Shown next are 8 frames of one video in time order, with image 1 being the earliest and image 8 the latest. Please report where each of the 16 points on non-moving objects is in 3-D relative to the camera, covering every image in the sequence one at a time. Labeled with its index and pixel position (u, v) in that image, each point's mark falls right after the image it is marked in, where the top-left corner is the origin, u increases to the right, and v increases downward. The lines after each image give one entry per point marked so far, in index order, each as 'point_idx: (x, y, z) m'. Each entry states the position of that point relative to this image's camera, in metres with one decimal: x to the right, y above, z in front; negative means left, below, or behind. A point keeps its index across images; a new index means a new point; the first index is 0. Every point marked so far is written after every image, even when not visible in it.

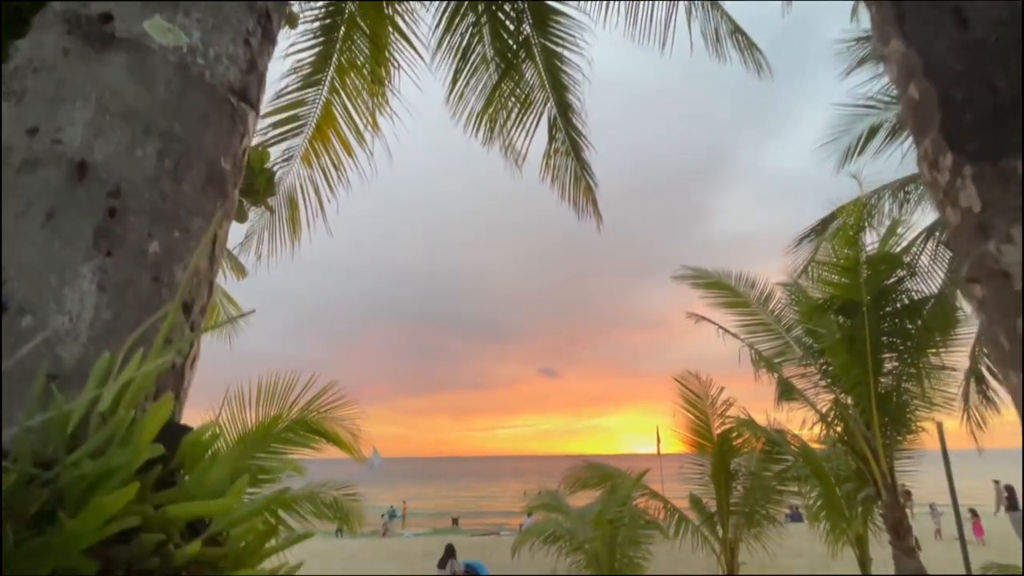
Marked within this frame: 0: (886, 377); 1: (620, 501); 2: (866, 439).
0: (+3.1, -0.7, +5.3) m
1: (+0.9, -1.8, +5.4) m
2: (+3.0, -1.2, +5.3) m
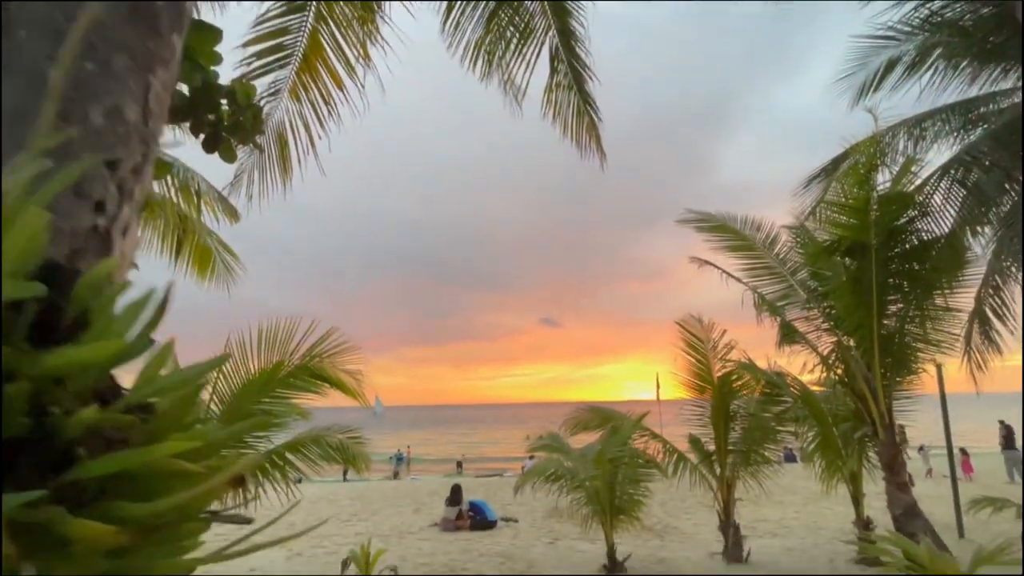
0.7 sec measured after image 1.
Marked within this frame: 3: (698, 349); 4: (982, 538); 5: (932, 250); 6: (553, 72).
0: (+3.1, -0.2, +5.2) m
1: (+0.9, -1.3, +5.5) m
2: (+3.0, -0.7, +5.4) m
3: (+1.8, -0.6, +6.0) m
4: (+4.0, -2.1, +5.4) m
5: (+3.1, +0.3, +4.7) m
6: (+0.2, +1.3, +3.8) m
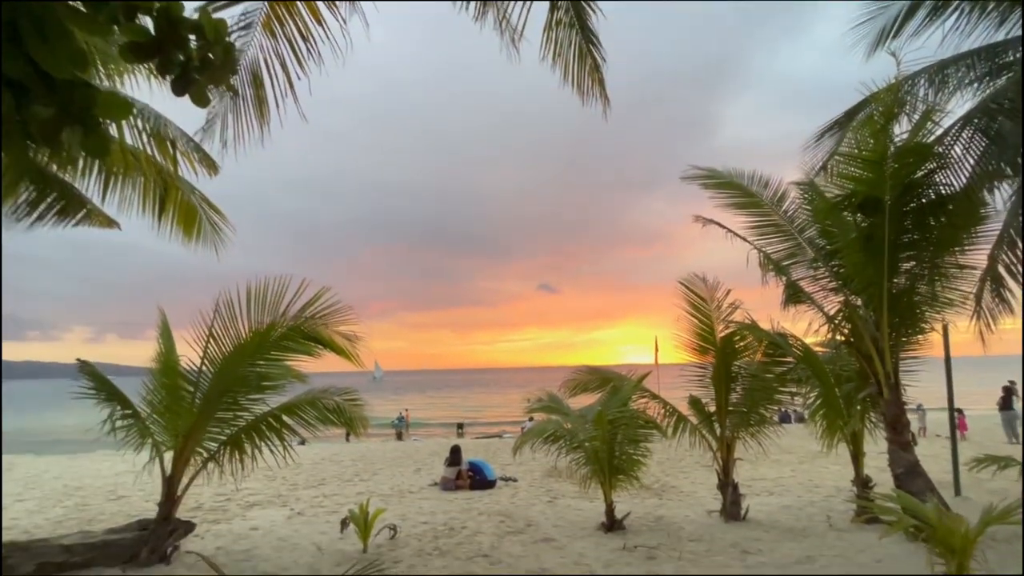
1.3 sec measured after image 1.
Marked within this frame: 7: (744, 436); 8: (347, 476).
0: (+3.1, +0.1, +5.1) m
1: (+0.9, -1.0, +5.4) m
2: (+3.0, -0.4, +5.3) m
3: (+1.8, -0.2, +5.9) m
4: (+4.0, -1.8, +5.4) m
5: (+3.1, +0.6, +4.5) m
6: (+0.2, +1.5, +3.6) m
7: (+2.1, -1.4, +5.9) m
8: (-2.3, -2.6, +8.9) m
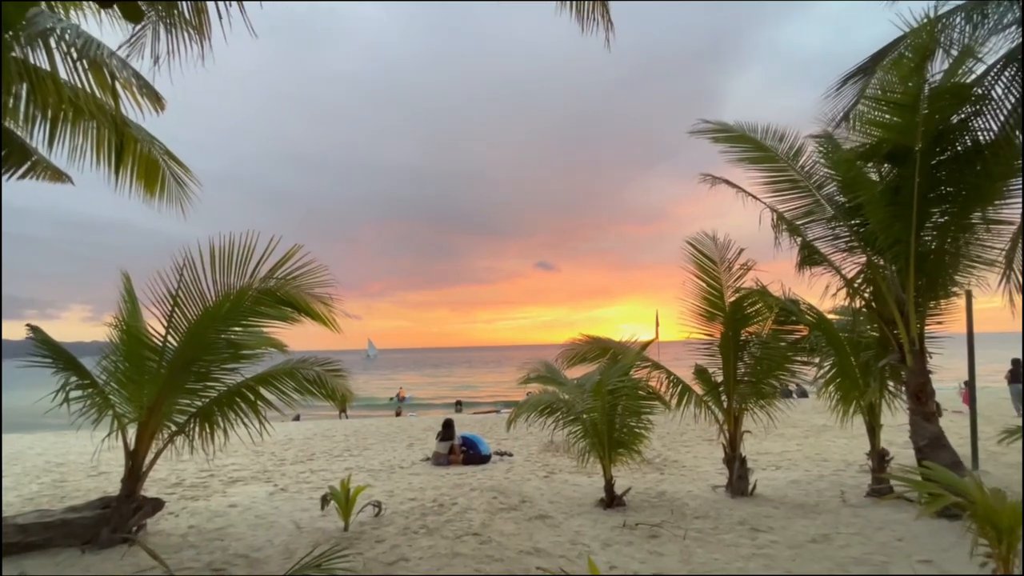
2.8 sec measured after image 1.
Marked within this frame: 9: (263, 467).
0: (+3.1, +0.4, +4.7) m
1: (+0.9, -0.7, +5.0) m
2: (+3.0, -0.1, +4.9) m
3: (+1.7, +0.1, +5.5) m
4: (+4.0, -1.5, +5.1) m
5: (+3.0, +0.9, +4.1) m
6: (+0.2, +1.8, +3.2) m
7: (+2.1, -1.1, +5.5) m
8: (-2.4, -2.2, +8.6) m
9: (-2.9, -2.1, +7.4) m
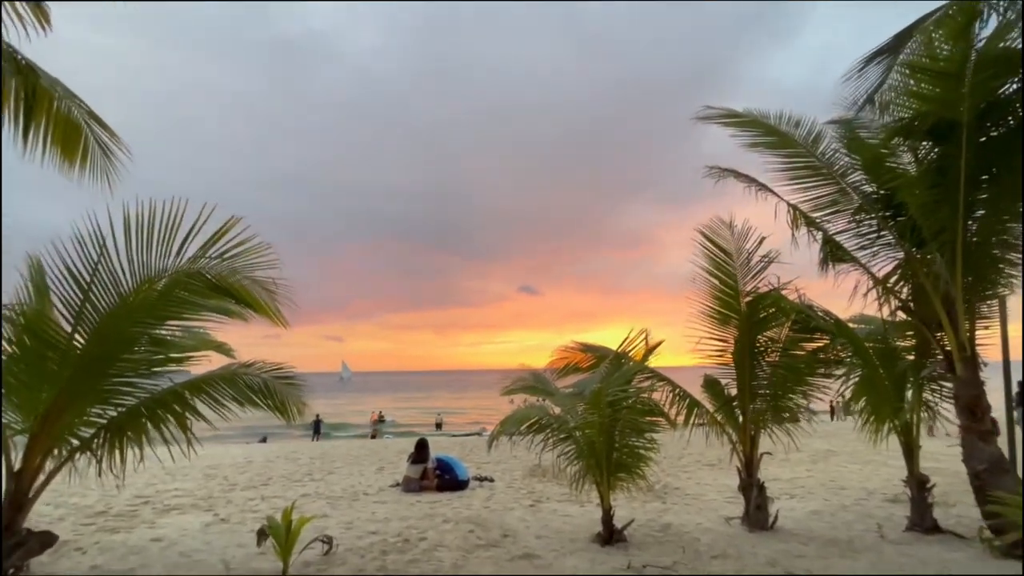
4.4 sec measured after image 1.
0: (+3.0, +0.4, +4.1) m
1: (+0.8, -0.6, +4.3) m
2: (+2.8, -0.1, +4.2) m
3: (+1.6, +0.1, +4.8) m
4: (+3.8, -1.5, +4.4) m
5: (+3.0, +0.9, +3.5) m
6: (+0.1, +1.9, +2.5) m
7: (+1.9, -1.1, +4.8) m
8: (-2.6, -2.3, +7.7) m
9: (-3.1, -2.1, +6.5) m
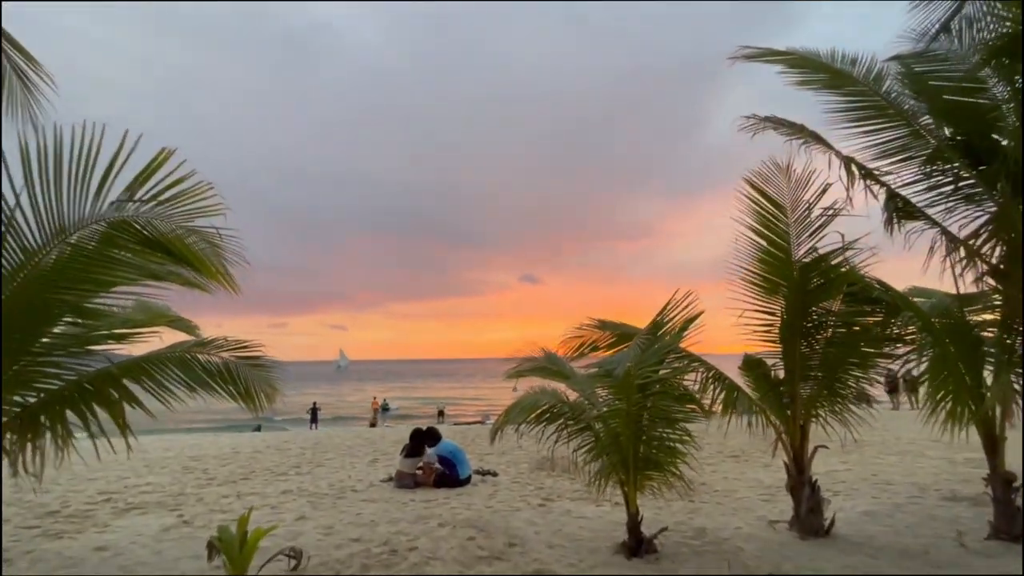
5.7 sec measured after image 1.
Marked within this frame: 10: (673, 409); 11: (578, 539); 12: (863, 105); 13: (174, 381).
0: (+3.0, +0.6, +3.3) m
1: (+0.8, -0.4, +3.6) m
2: (+2.9, +0.1, +3.5) m
3: (+1.7, +0.4, +4.1) m
4: (+3.9, -1.3, +3.7) m
5: (+3.0, +1.1, +2.7) m
6: (+0.2, +2.1, +1.7) m
7: (+2.0, -0.8, +4.1) m
8: (-2.5, -2.0, +7.0) m
9: (-3.1, -1.9, +5.9) m
10: (+0.9, -0.7, +3.6) m
11: (+0.4, -1.5, +3.8) m
12: (+2.2, +1.2, +3.9) m
13: (-1.7, -0.5, +3.3) m
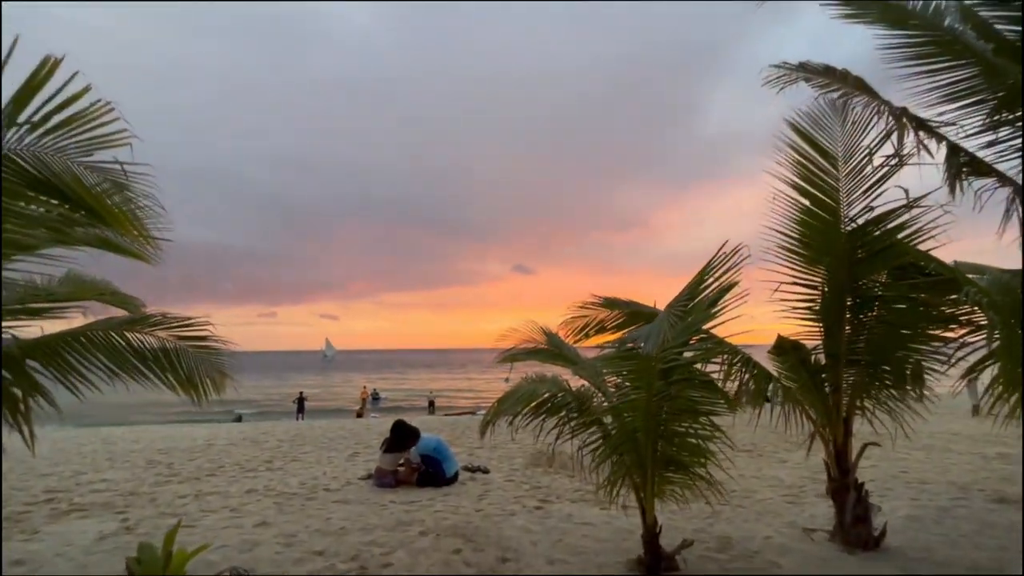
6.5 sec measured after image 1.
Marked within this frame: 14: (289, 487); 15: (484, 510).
0: (+3.0, +0.8, +2.7) m
1: (+0.8, -0.2, +3.0) m
2: (+2.9, +0.3, +2.9) m
3: (+1.6, +0.5, +3.5) m
4: (+3.8, -1.1, +3.1) m
5: (+3.0, +1.3, +2.1) m
6: (+0.2, +2.2, +1.1) m
7: (+2.0, -0.7, +3.5) m
8: (-2.6, -1.8, +6.4) m
9: (-3.1, -1.7, +5.3) m
10: (+0.9, -0.5, +3.0) m
11: (+0.4, -1.4, +3.3) m
12: (+2.1, +1.3, +3.3) m
13: (-1.8, -0.3, +2.7) m
14: (-1.7, -1.6, +5.0) m
15: (-0.2, -1.4, +4.1) m
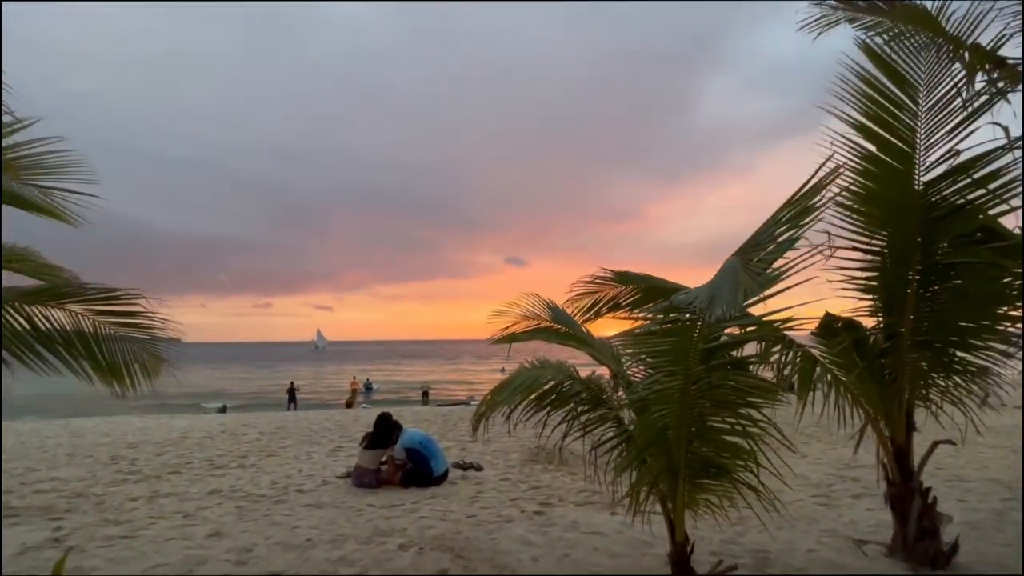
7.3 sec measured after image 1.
0: (+3.0, +0.9, +2.2) m
1: (+0.8, -0.1, +2.4) m
2: (+2.8, +0.4, +2.3) m
3: (+1.6, +0.7, +2.9) m
4: (+3.8, -1.0, +2.6) m
5: (+3.0, +1.4, +1.5) m
6: (+0.2, +2.3, +0.5) m
7: (+1.9, -0.5, +3.0) m
8: (-2.6, -1.6, +5.9) m
9: (-3.1, -1.5, +4.7) m
10: (+0.9, -0.4, +2.5) m
11: (+0.4, -1.2, +2.7) m
12: (+2.1, +1.5, +2.8) m
13: (-1.8, -0.2, +2.1) m
14: (-1.8, -1.4, +4.4) m
15: (-0.2, -1.3, +3.6) m
